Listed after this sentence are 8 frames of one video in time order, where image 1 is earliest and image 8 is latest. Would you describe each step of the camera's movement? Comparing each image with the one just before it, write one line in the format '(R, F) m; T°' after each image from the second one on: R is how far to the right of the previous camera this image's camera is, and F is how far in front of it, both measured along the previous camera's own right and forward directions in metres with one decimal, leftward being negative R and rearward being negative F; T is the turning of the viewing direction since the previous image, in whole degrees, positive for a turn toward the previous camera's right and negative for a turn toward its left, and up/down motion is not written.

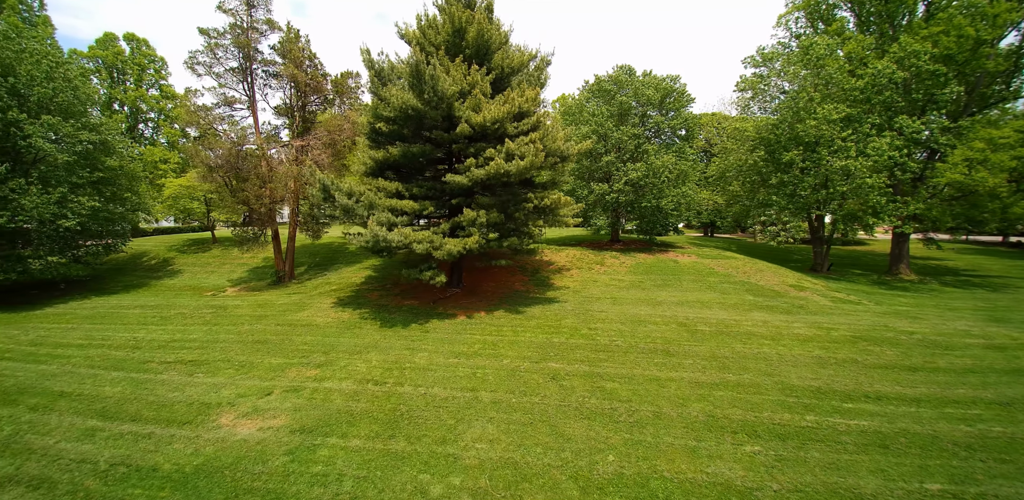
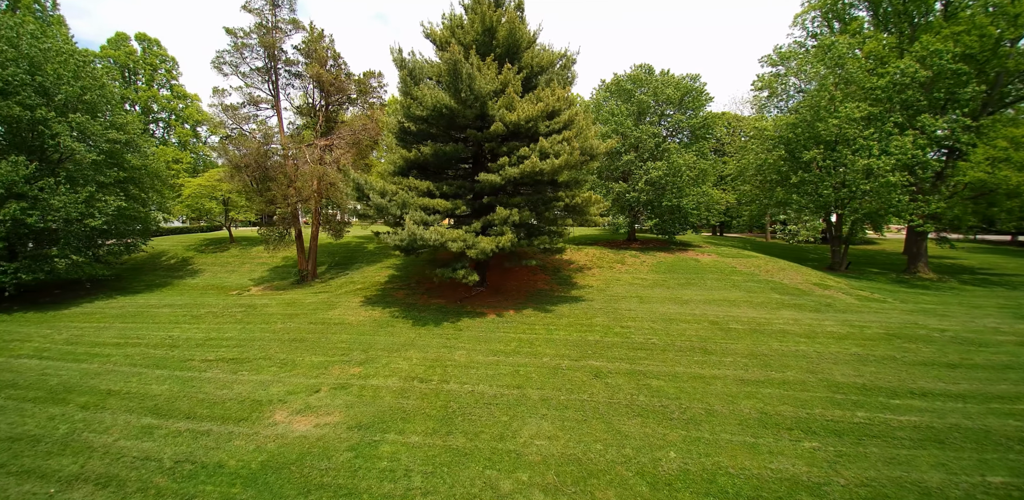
(-0.9, 0.0) m; 0°
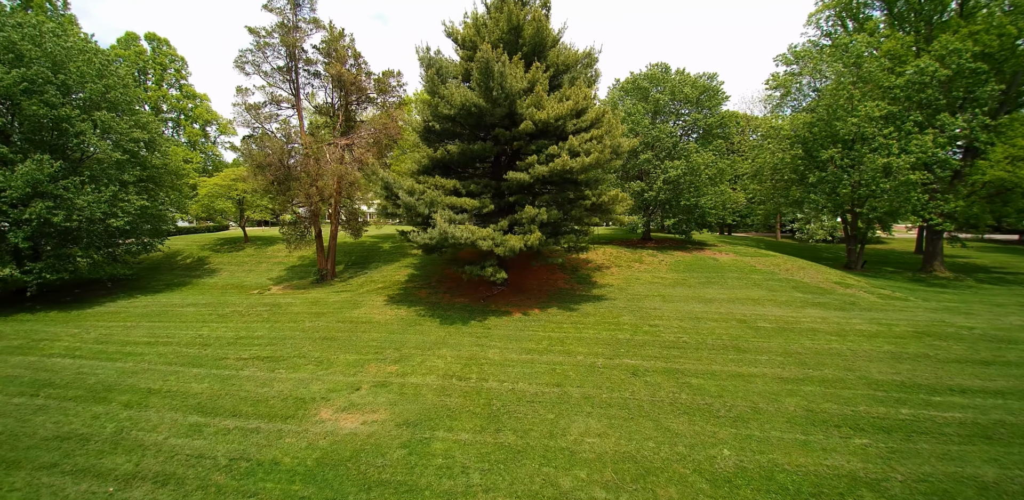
(-0.8, 0.0) m; 0°
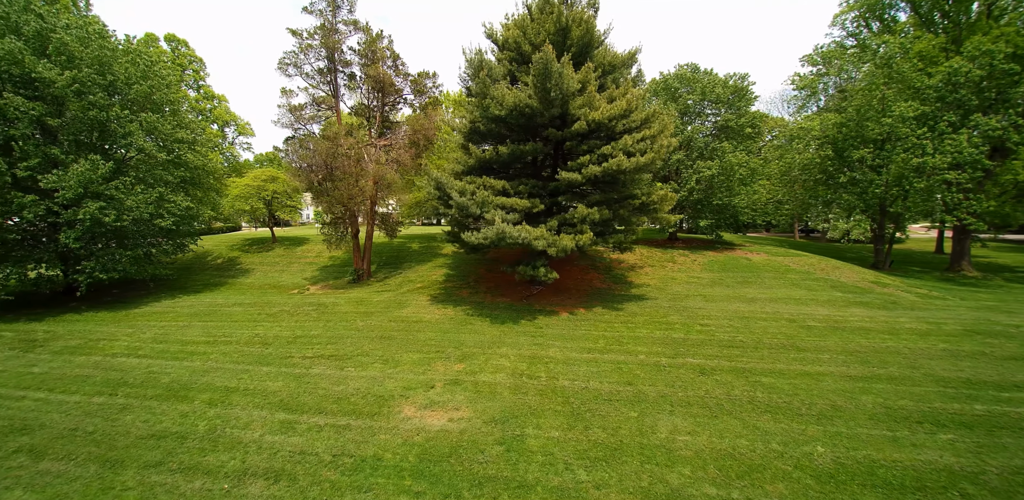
(-1.4, -0.1) m; 0°
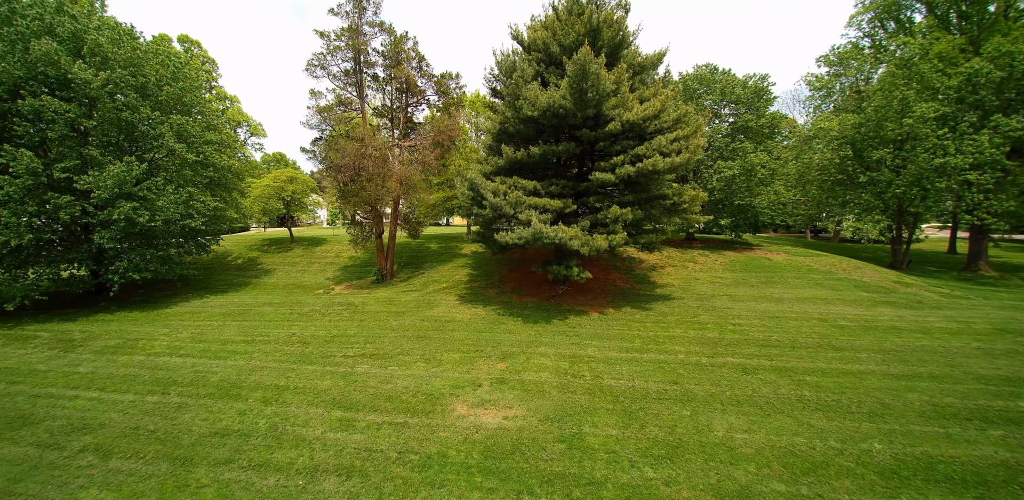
(-0.9, -0.1) m; 0°
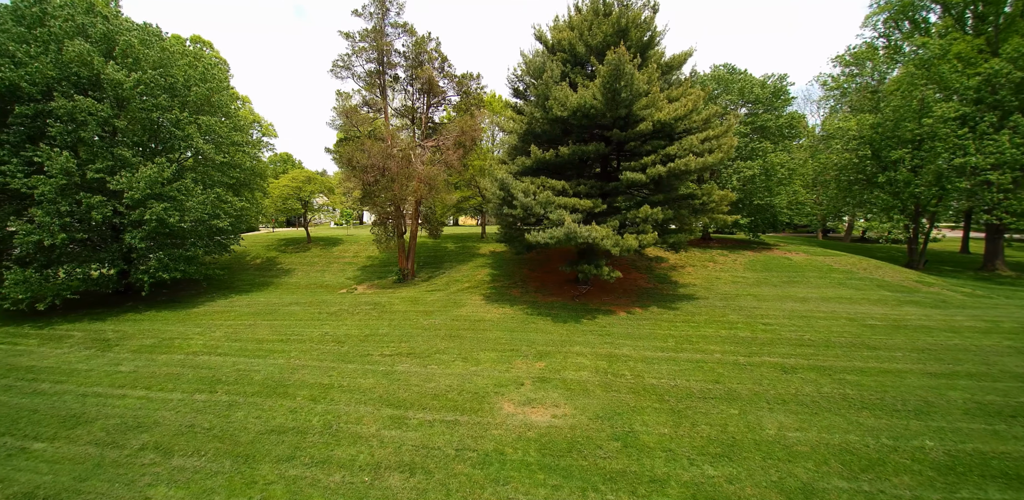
(-0.8, -0.1) m; 0°
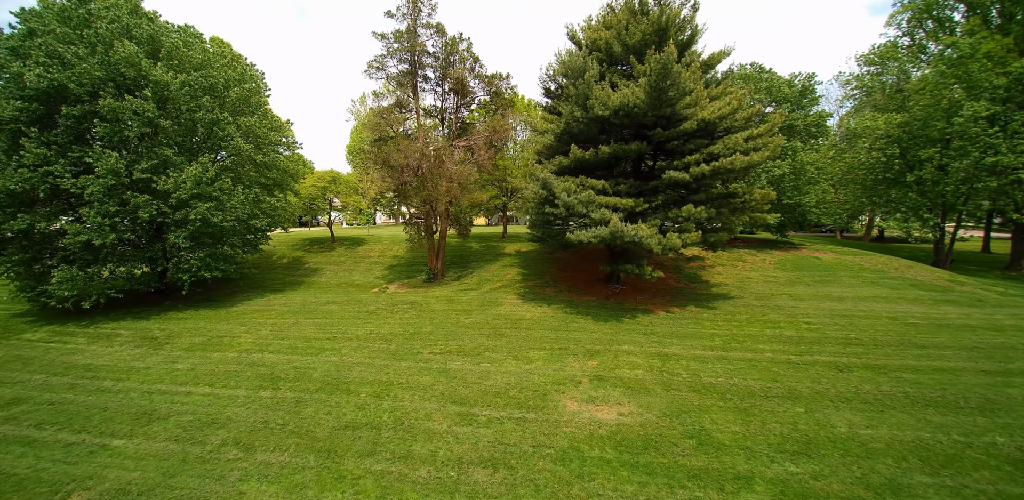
(-1.1, -0.1) m; 0°
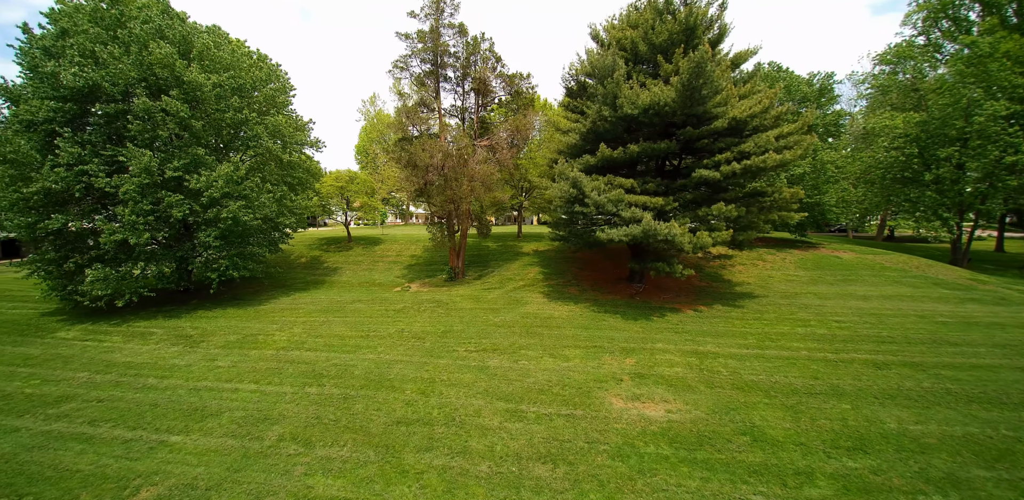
(-0.8, -0.1) m; 0°
